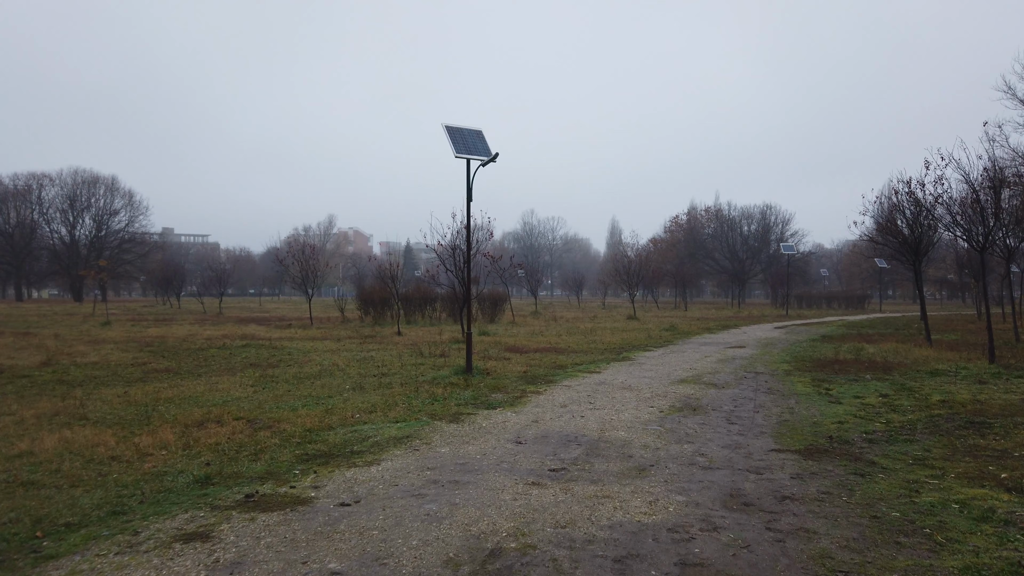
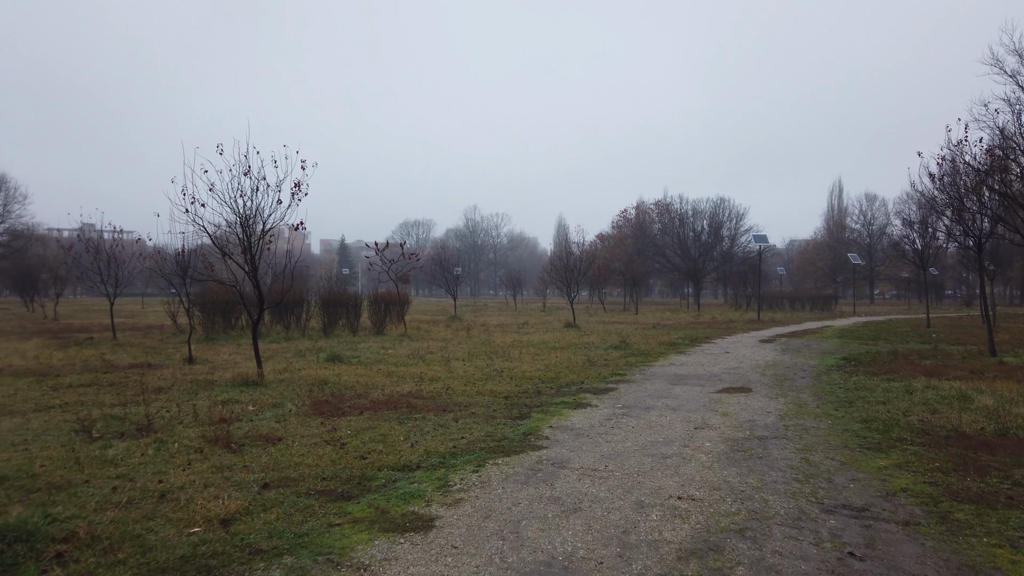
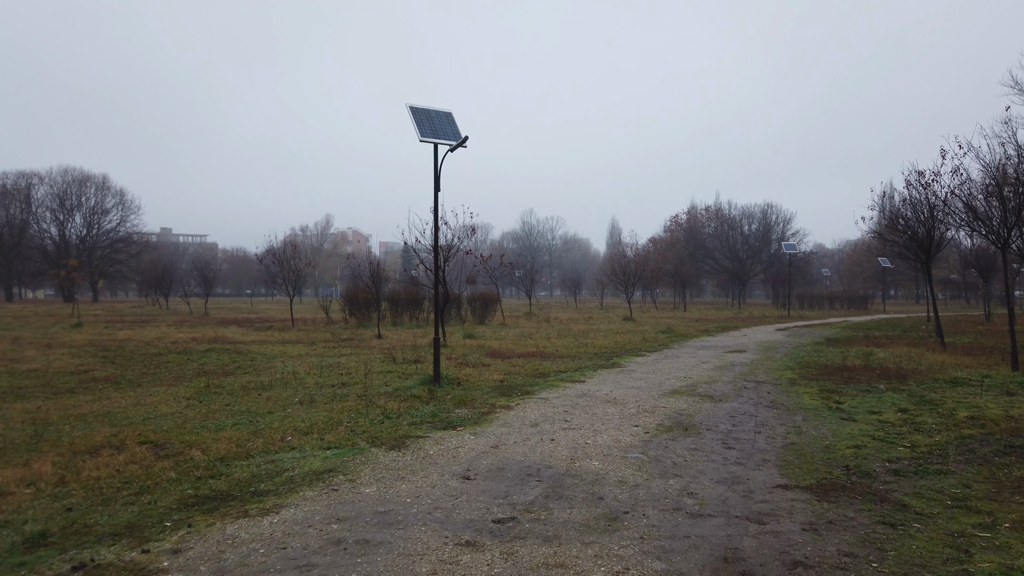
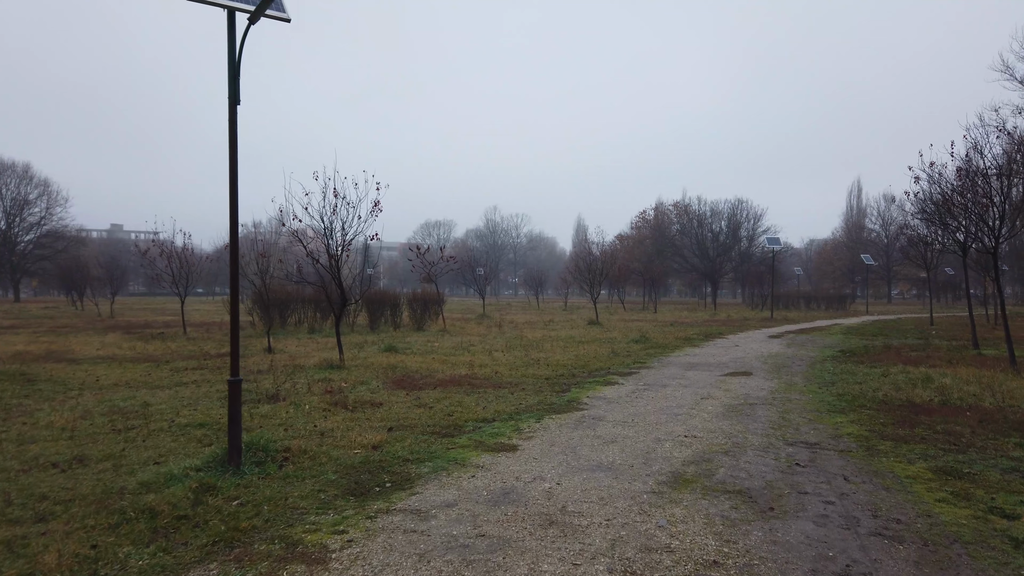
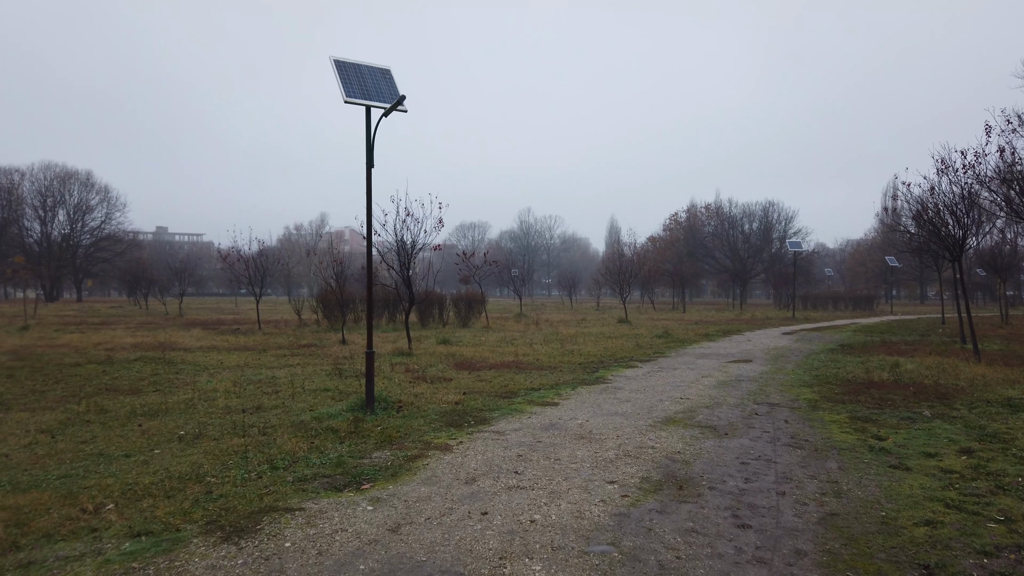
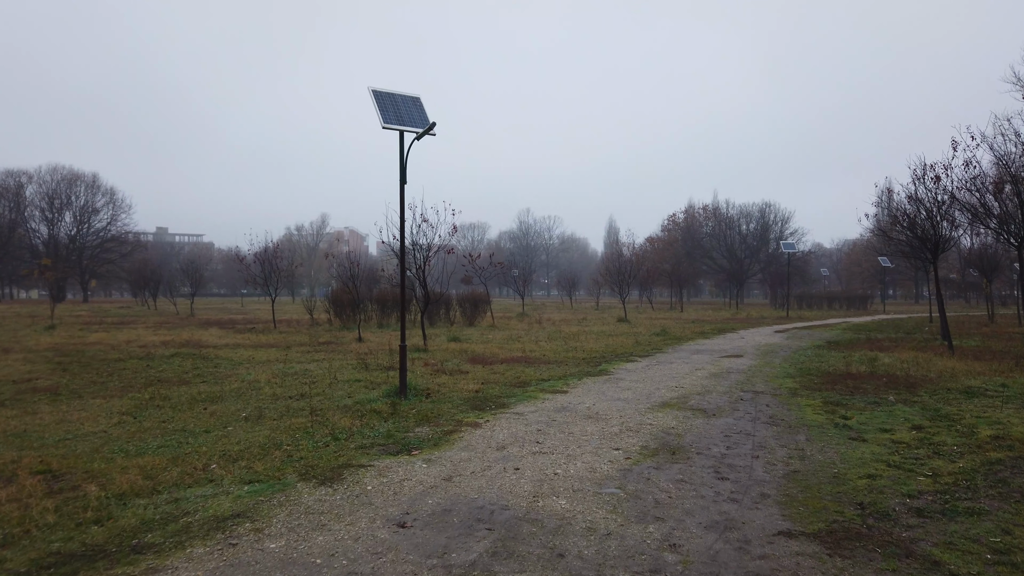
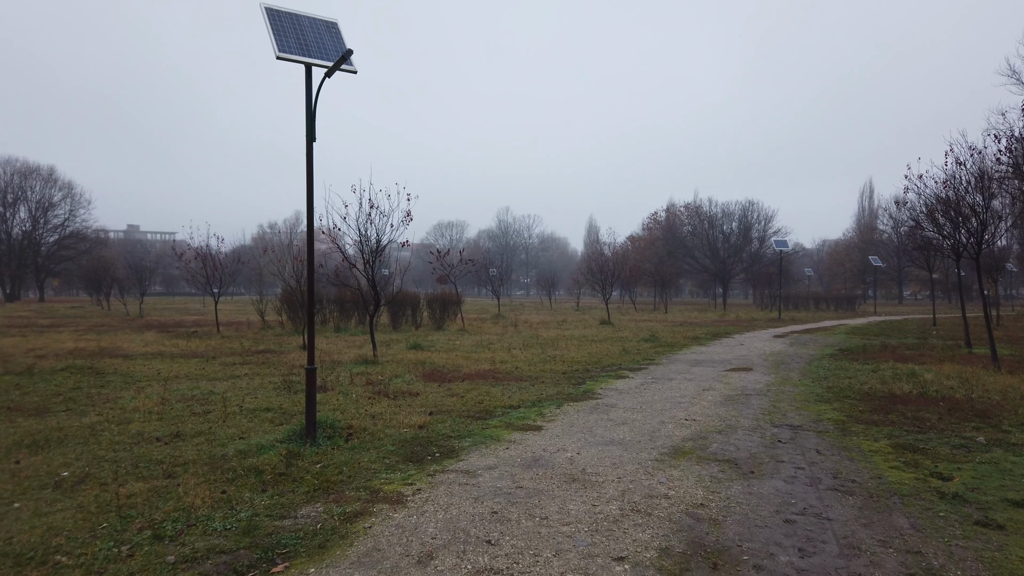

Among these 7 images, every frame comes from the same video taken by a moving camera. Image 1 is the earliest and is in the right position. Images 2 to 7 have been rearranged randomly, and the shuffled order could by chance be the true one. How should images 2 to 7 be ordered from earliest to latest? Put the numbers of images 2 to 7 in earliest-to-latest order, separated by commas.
3, 6, 5, 7, 4, 2
